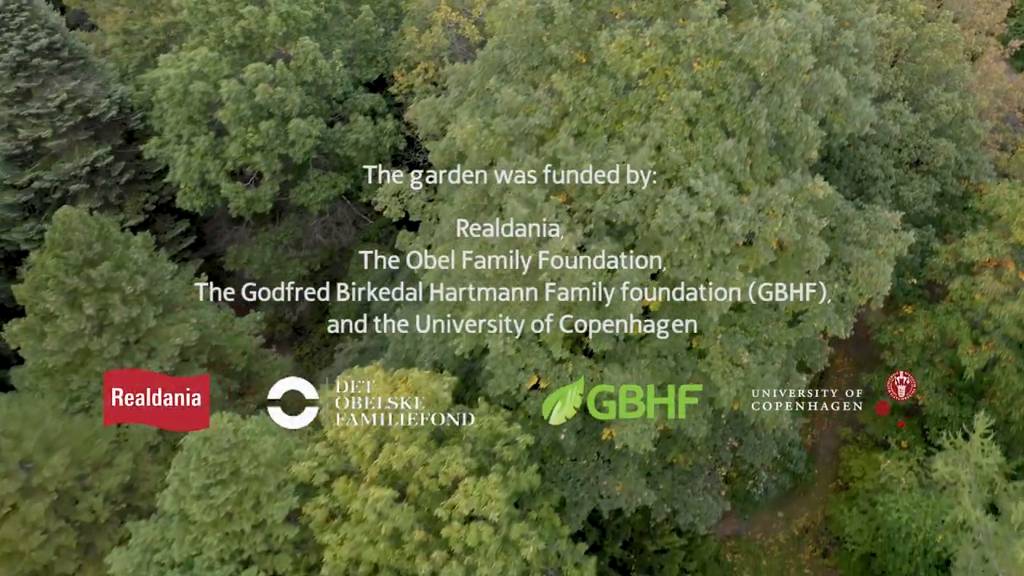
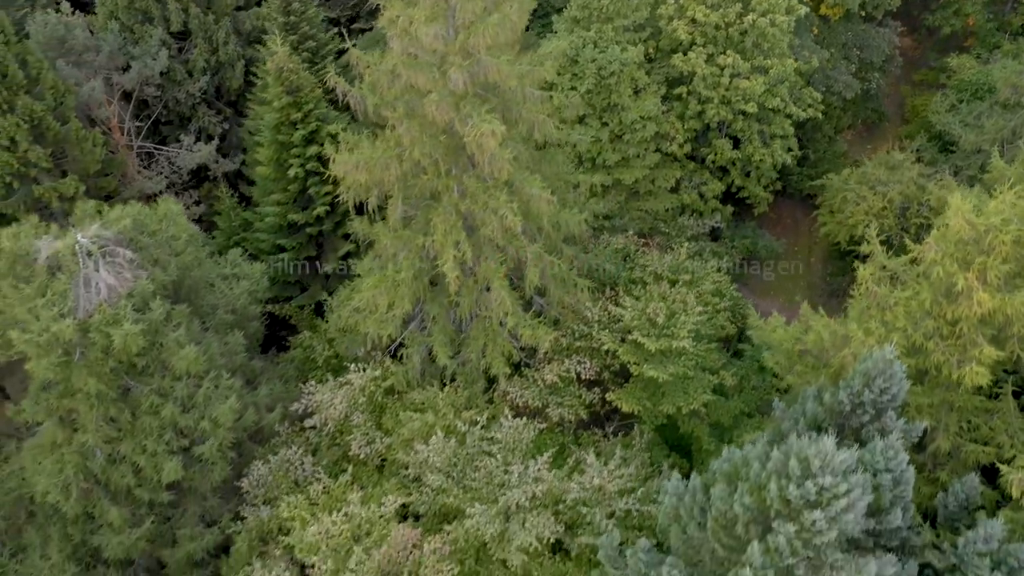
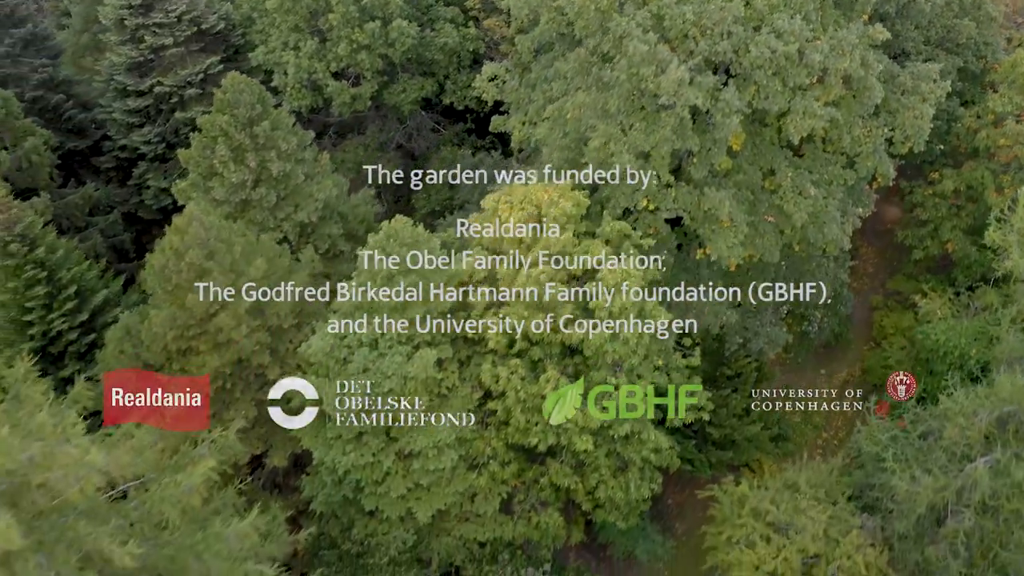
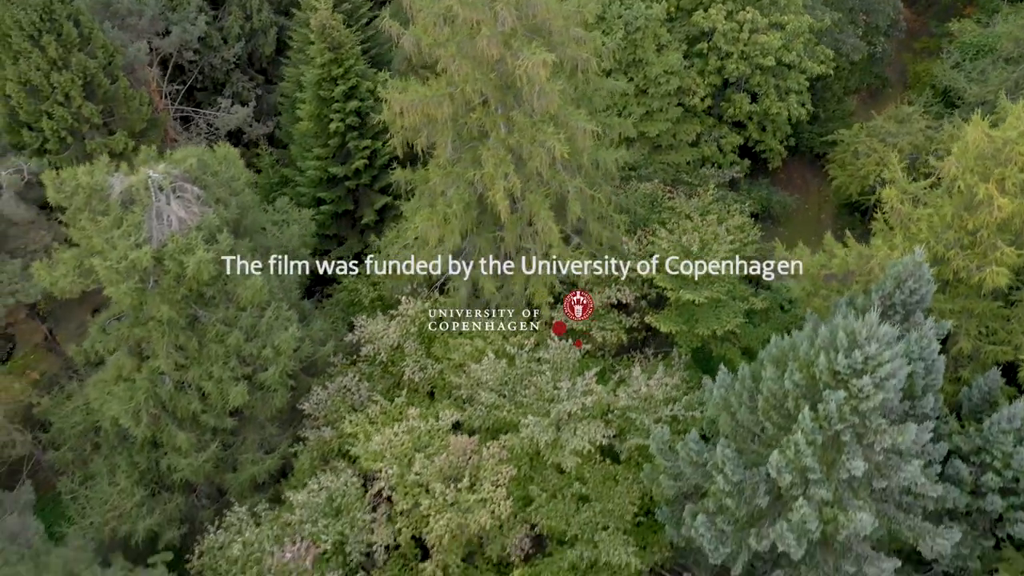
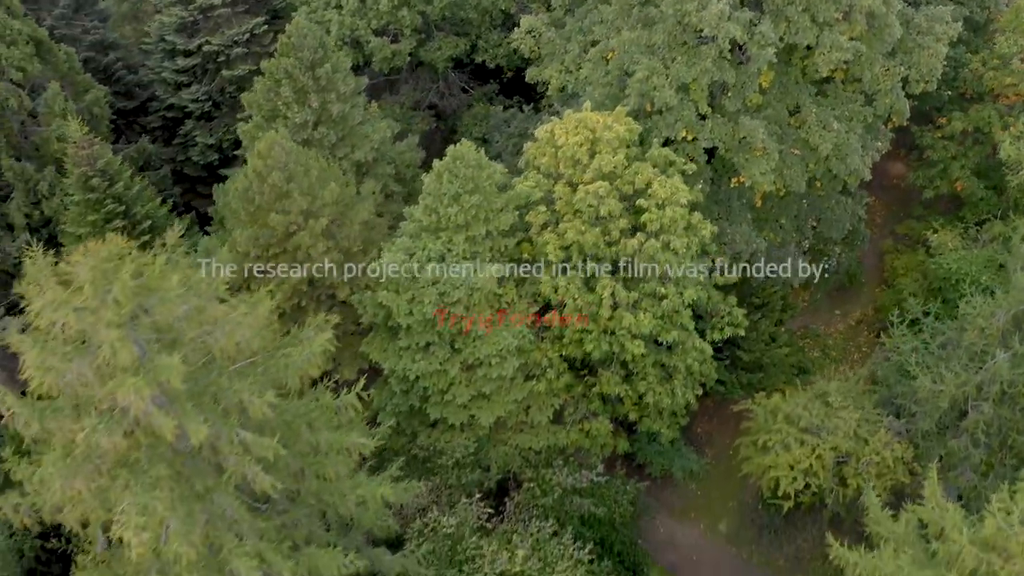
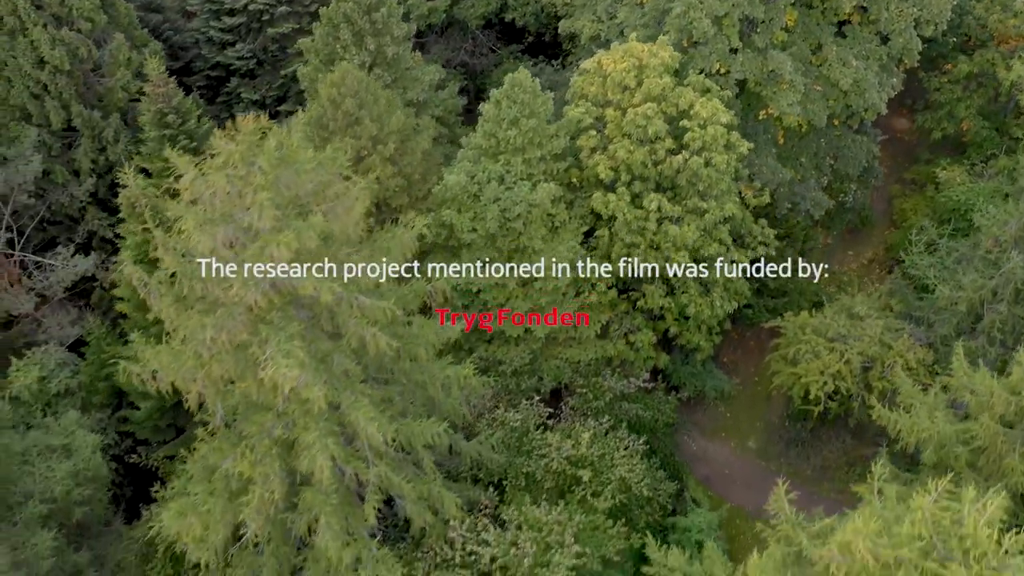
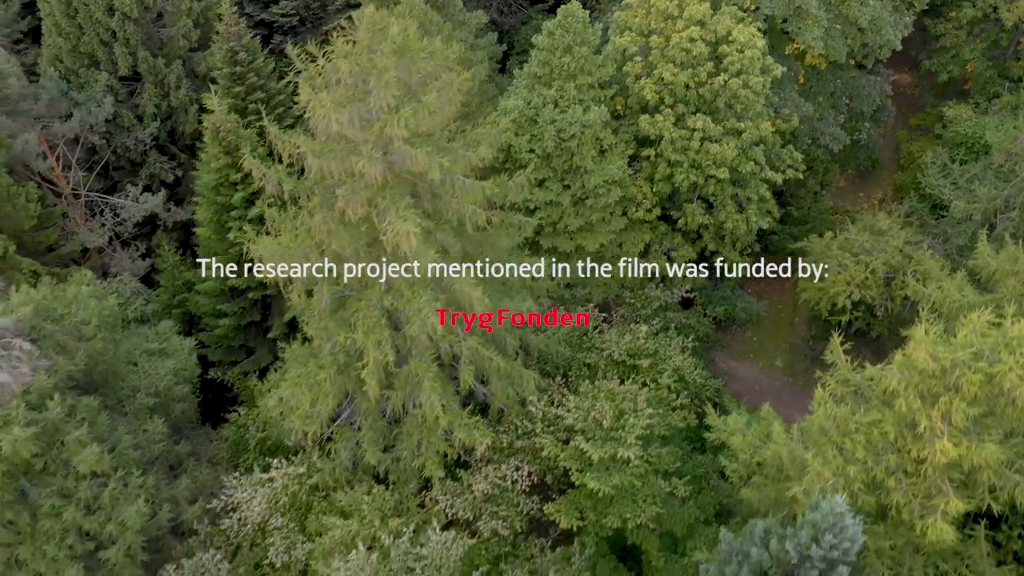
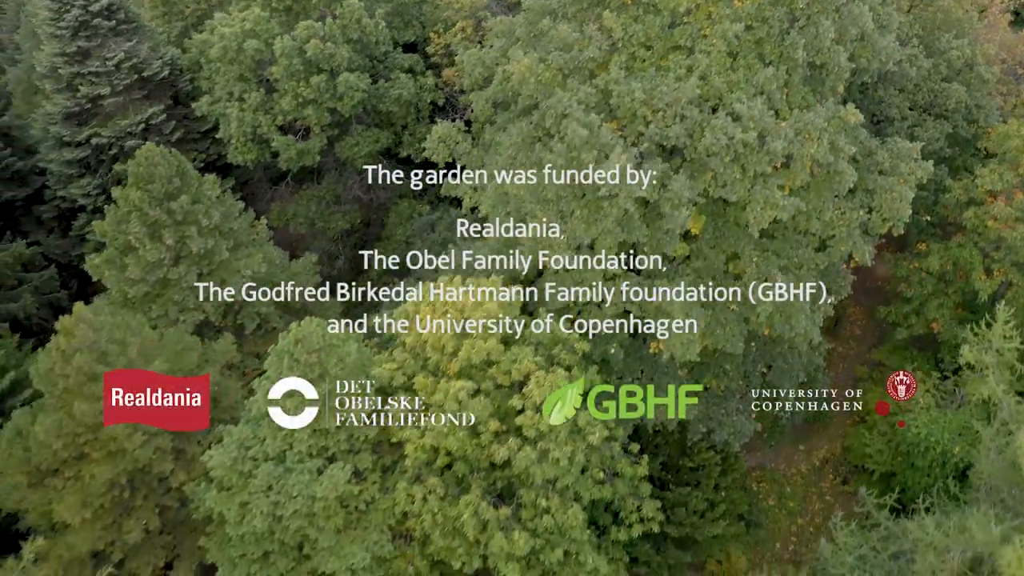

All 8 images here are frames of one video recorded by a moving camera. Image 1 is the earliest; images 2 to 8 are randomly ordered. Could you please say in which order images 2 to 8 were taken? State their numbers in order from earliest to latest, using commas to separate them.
8, 3, 5, 6, 7, 2, 4
